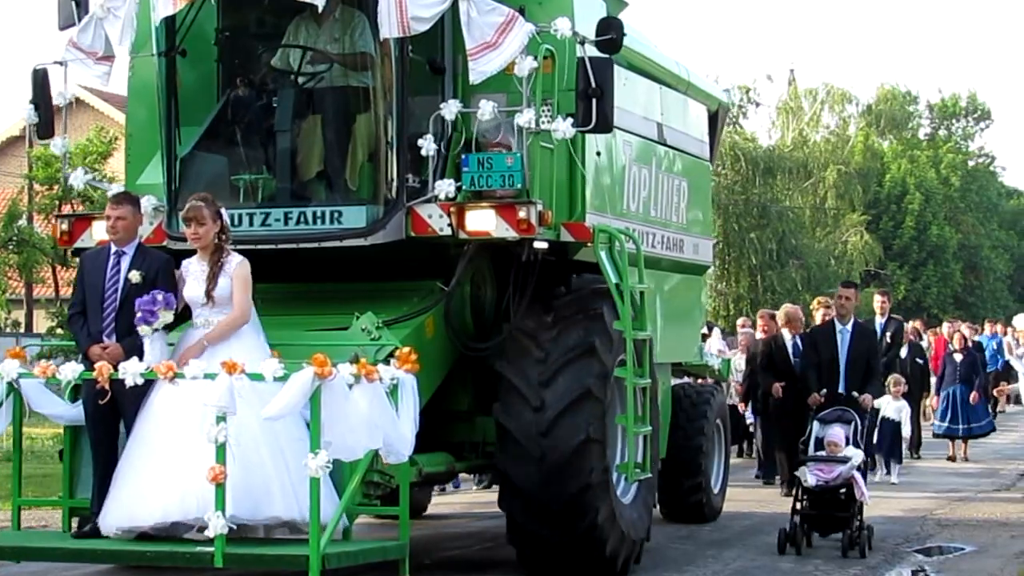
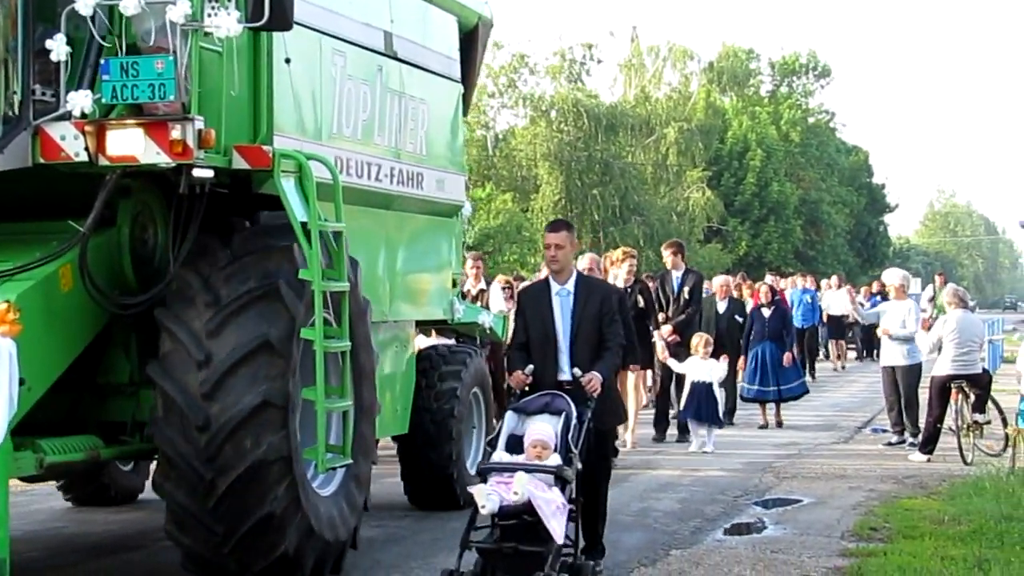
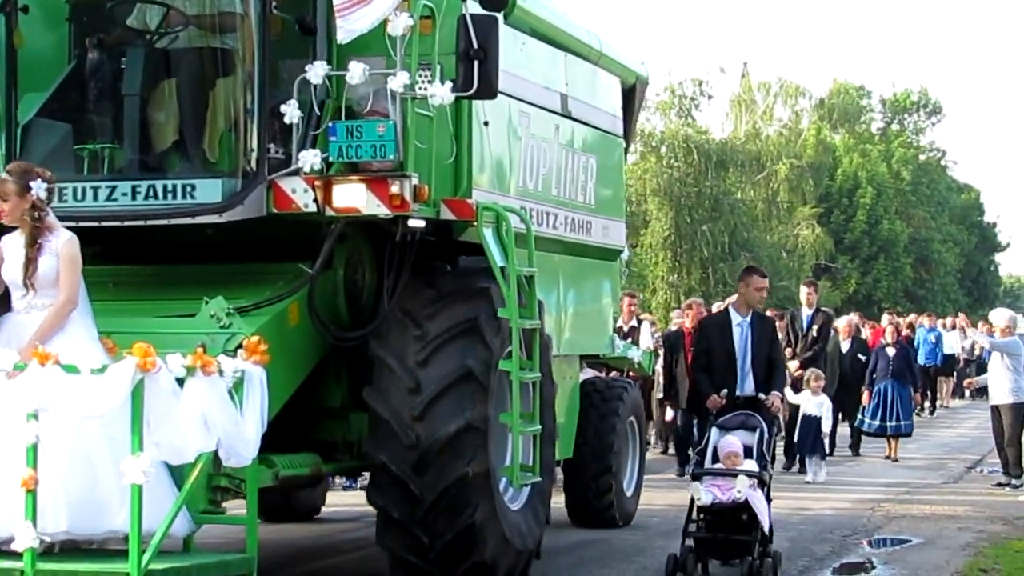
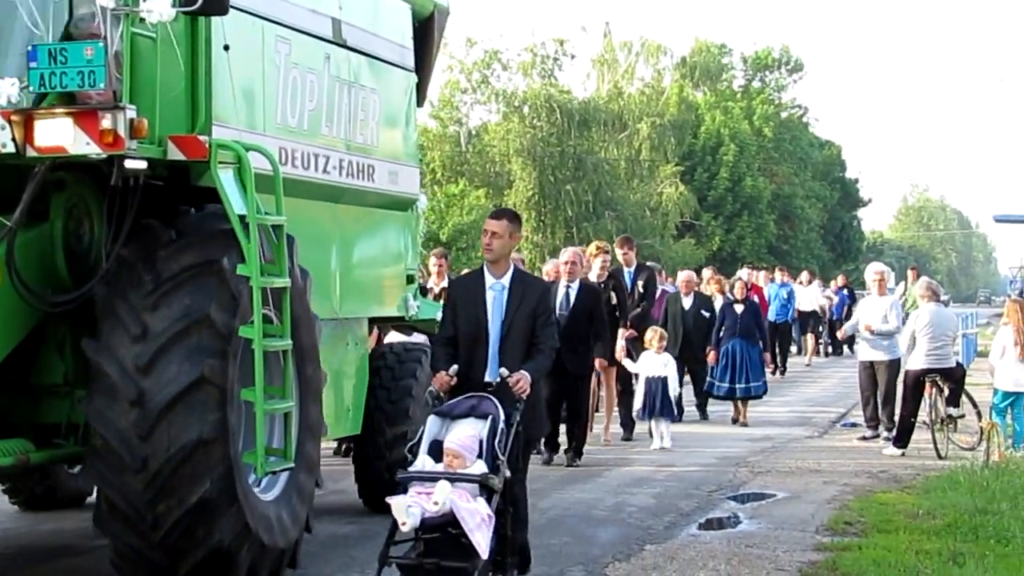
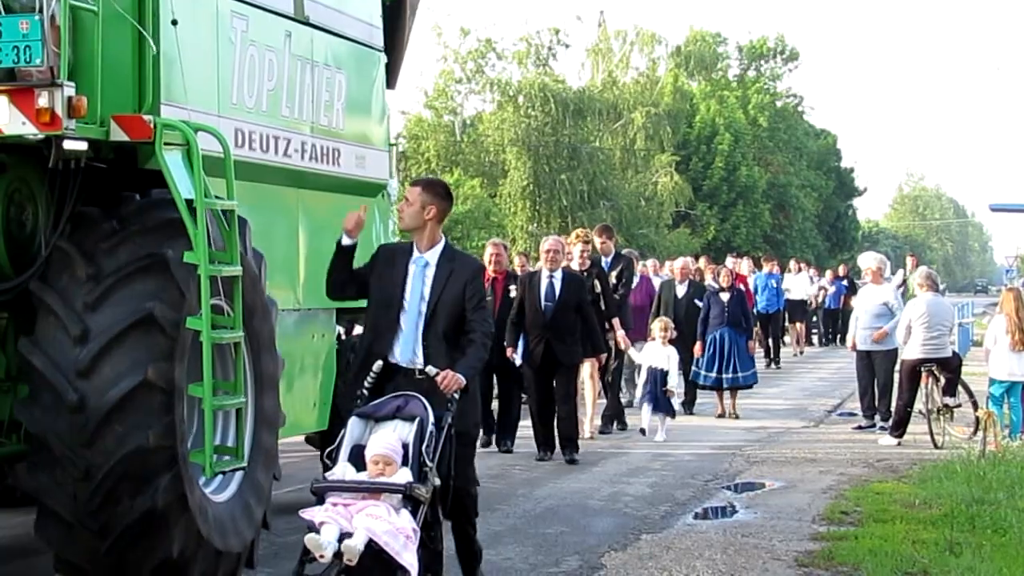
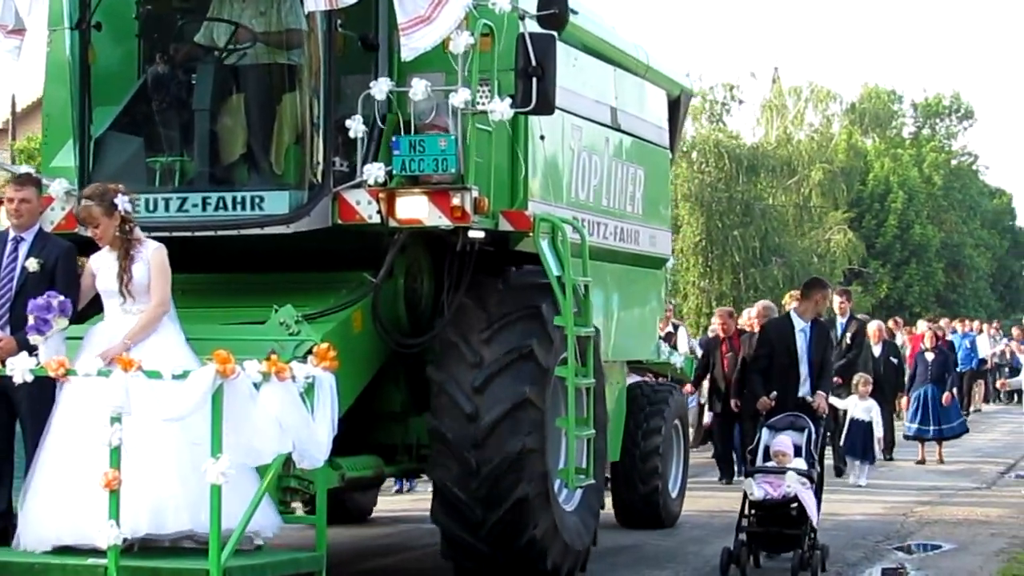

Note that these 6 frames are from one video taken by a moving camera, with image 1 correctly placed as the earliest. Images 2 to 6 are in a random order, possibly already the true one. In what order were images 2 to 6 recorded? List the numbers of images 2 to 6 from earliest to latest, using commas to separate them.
6, 3, 2, 4, 5
